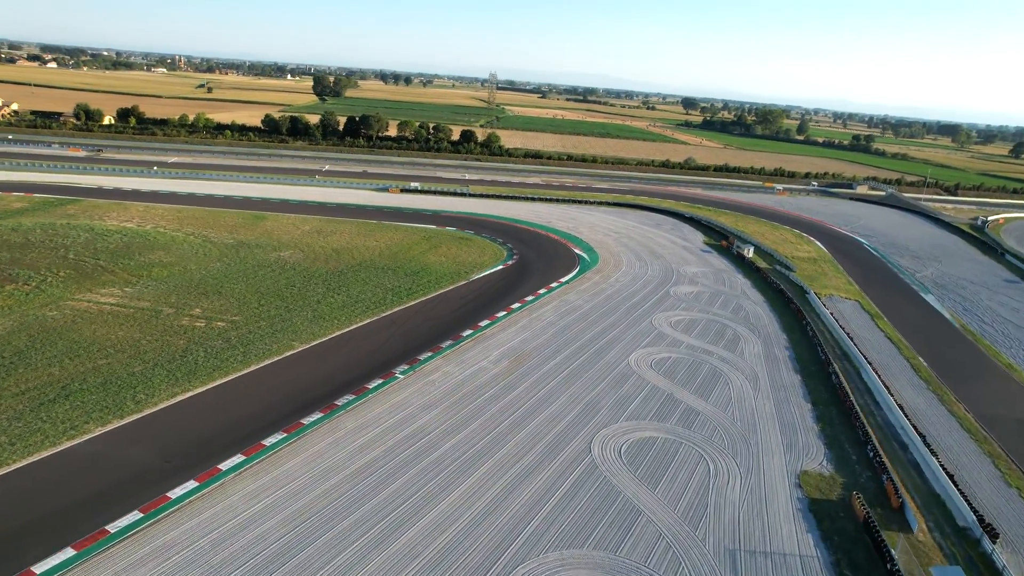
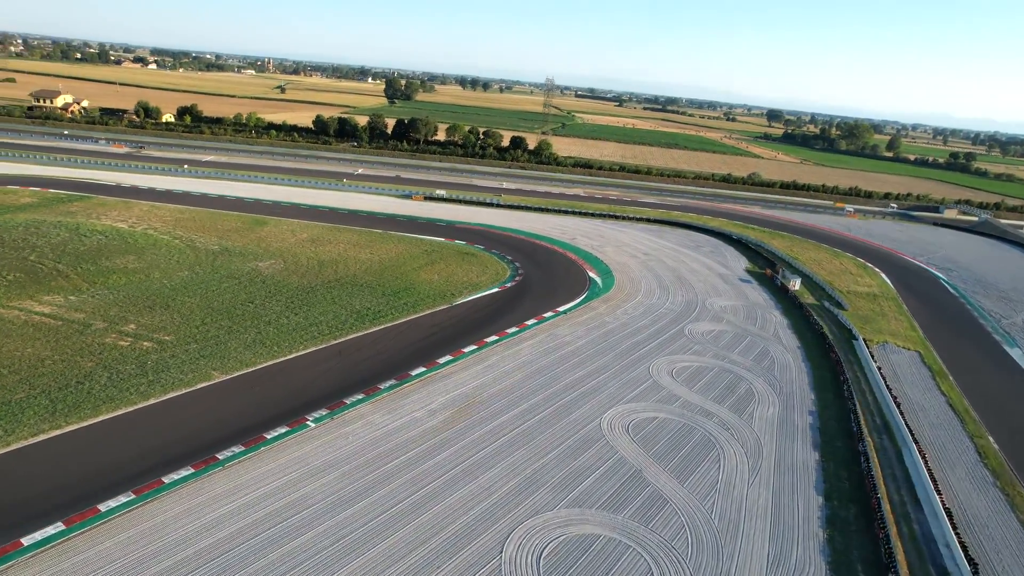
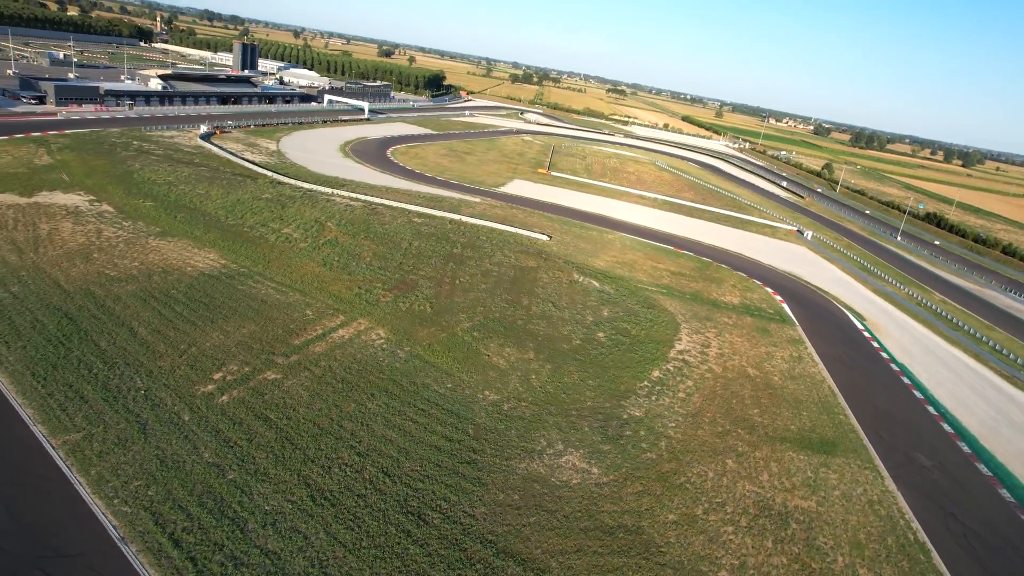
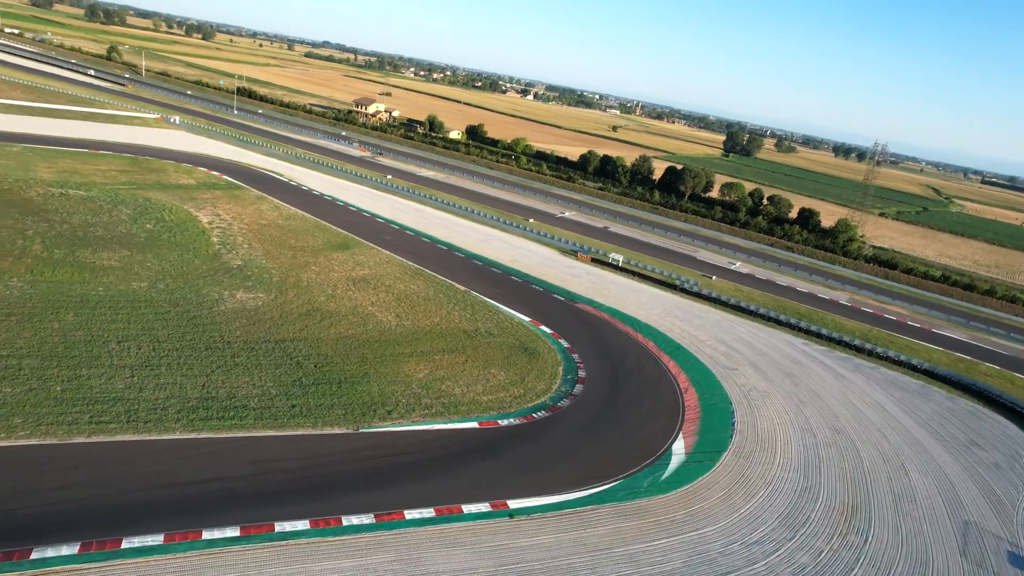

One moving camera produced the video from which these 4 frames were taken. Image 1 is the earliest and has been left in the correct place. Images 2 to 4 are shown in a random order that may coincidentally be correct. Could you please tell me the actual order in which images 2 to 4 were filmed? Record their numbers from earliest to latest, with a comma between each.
2, 4, 3
